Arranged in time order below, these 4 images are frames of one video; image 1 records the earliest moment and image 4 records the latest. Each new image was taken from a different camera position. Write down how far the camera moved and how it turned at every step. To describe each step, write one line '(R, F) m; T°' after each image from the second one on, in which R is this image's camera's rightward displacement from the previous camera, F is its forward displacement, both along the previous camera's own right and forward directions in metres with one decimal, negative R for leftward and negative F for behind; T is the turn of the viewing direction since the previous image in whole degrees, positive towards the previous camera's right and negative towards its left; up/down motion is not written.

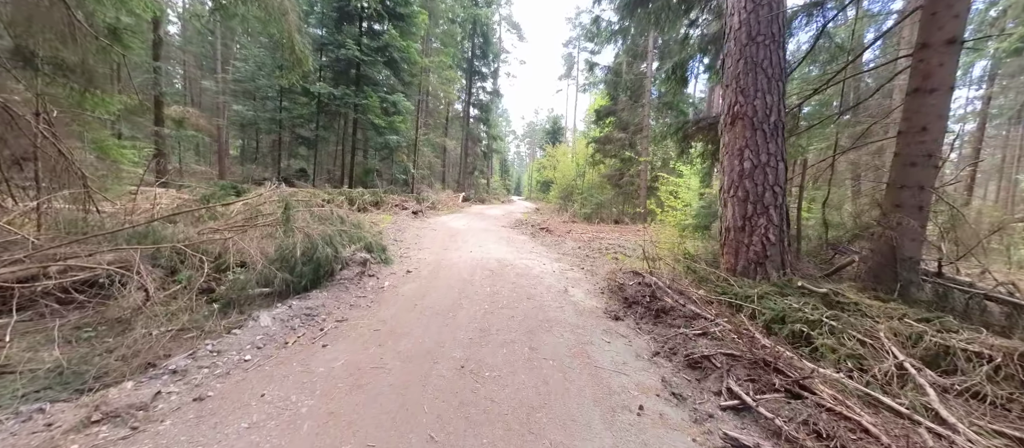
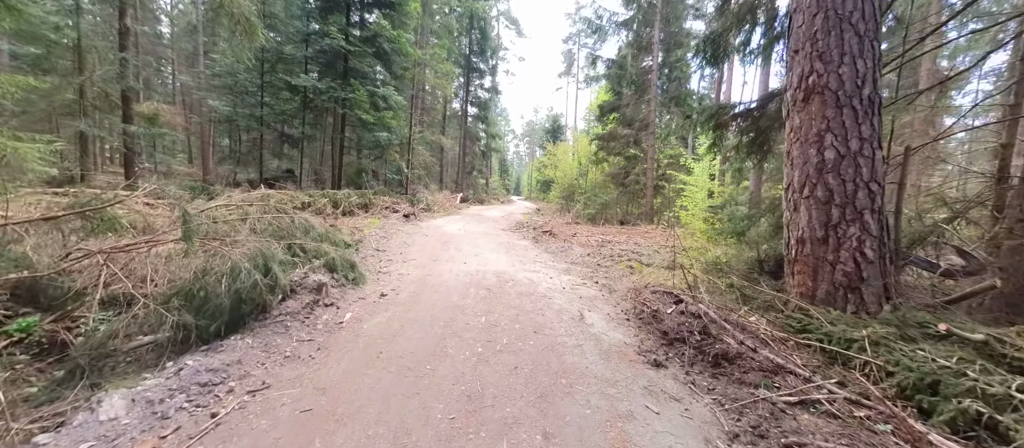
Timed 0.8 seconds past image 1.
(0.0, +1.0) m; 0°
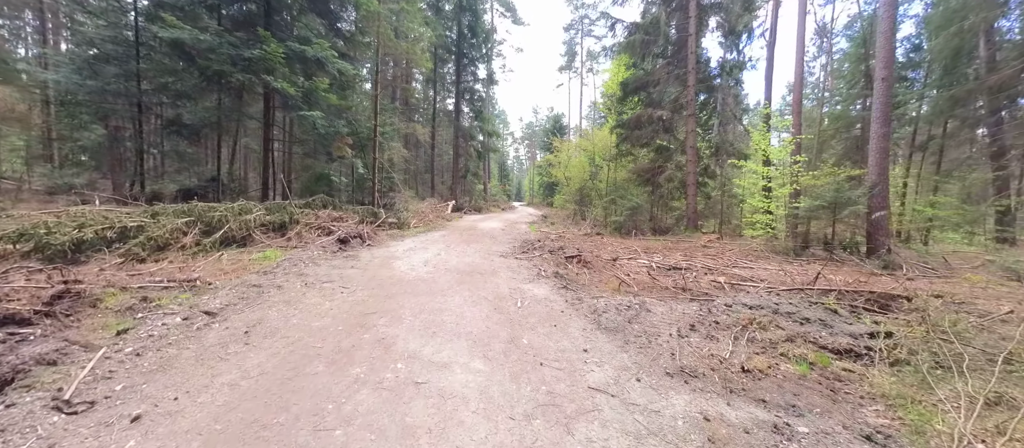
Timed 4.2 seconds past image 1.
(0.0, +4.6) m; 0°
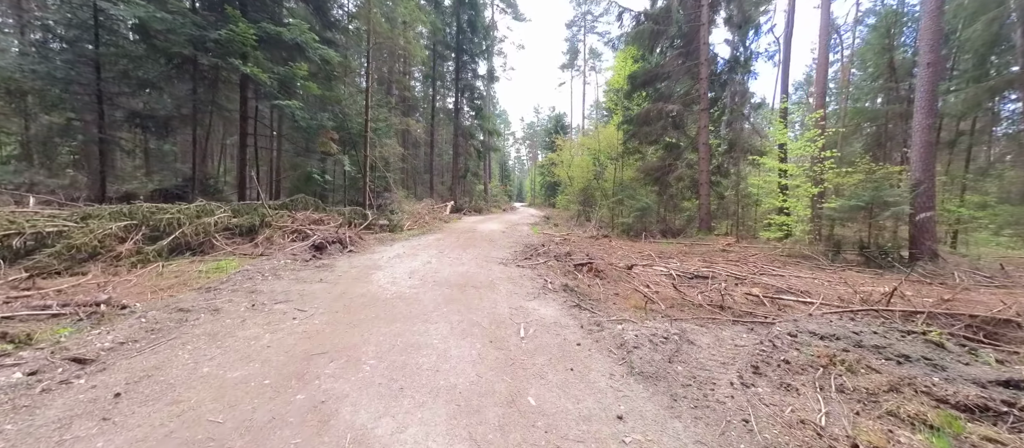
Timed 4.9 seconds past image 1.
(0.0, +1.0) m; 0°
